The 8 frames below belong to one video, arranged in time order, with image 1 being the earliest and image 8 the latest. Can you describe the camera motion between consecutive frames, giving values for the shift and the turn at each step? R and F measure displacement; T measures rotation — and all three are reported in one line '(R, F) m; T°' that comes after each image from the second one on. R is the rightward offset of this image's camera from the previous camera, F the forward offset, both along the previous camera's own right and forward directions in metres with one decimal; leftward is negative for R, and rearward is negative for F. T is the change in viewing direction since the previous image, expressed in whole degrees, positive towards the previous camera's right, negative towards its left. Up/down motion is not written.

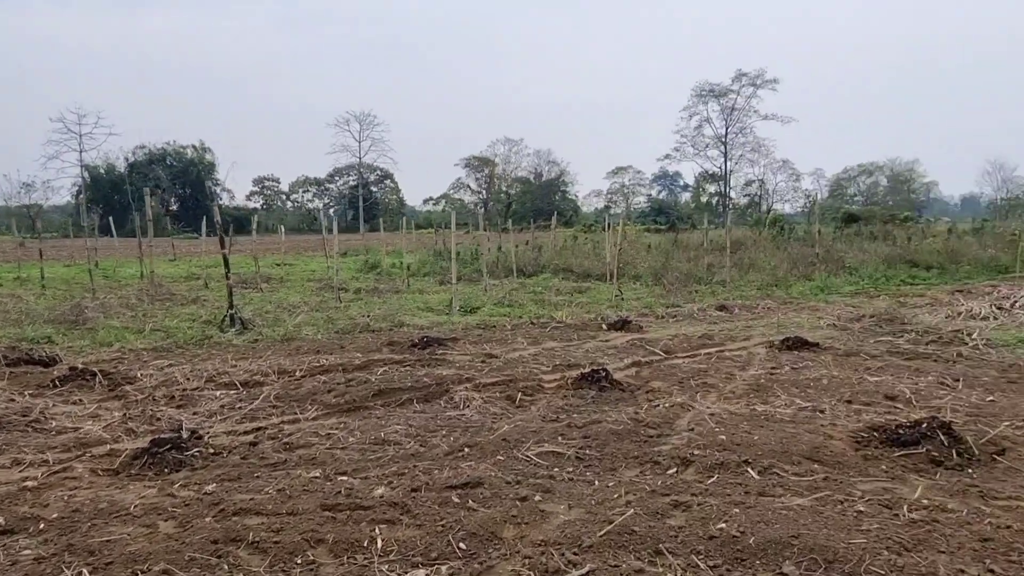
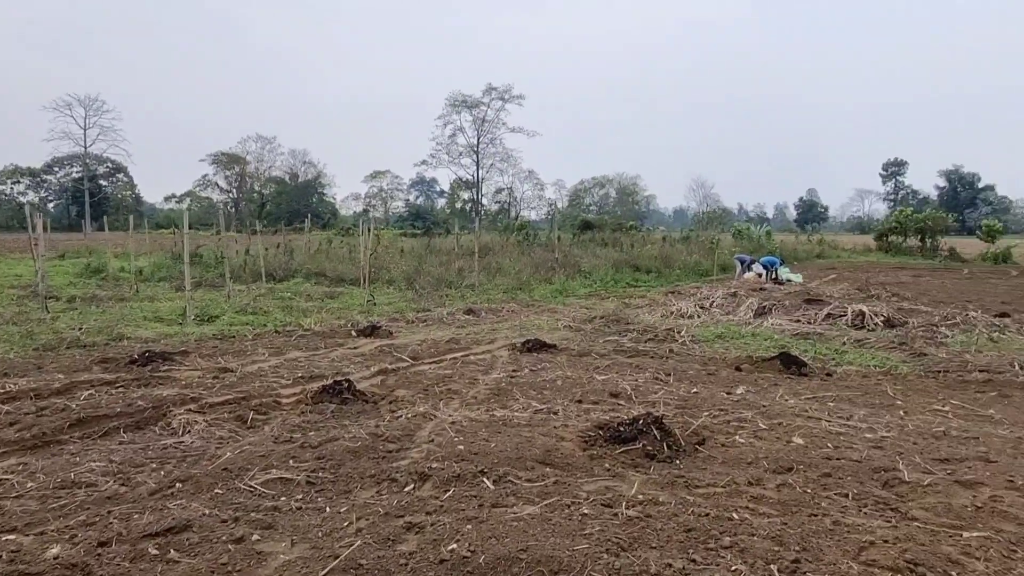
(+0.1, +0.2) m; +19°
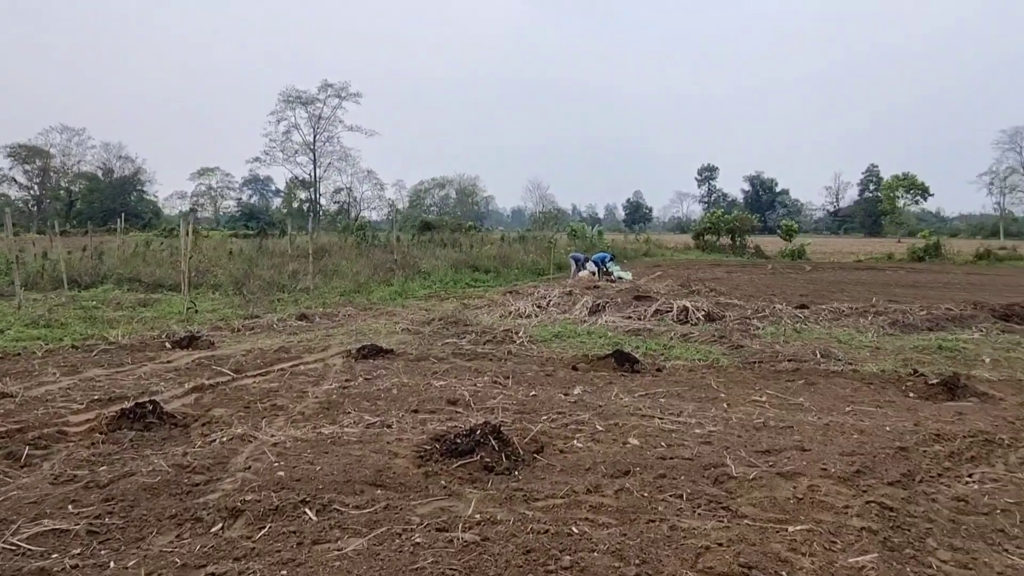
(+0.1, +0.2) m; +13°
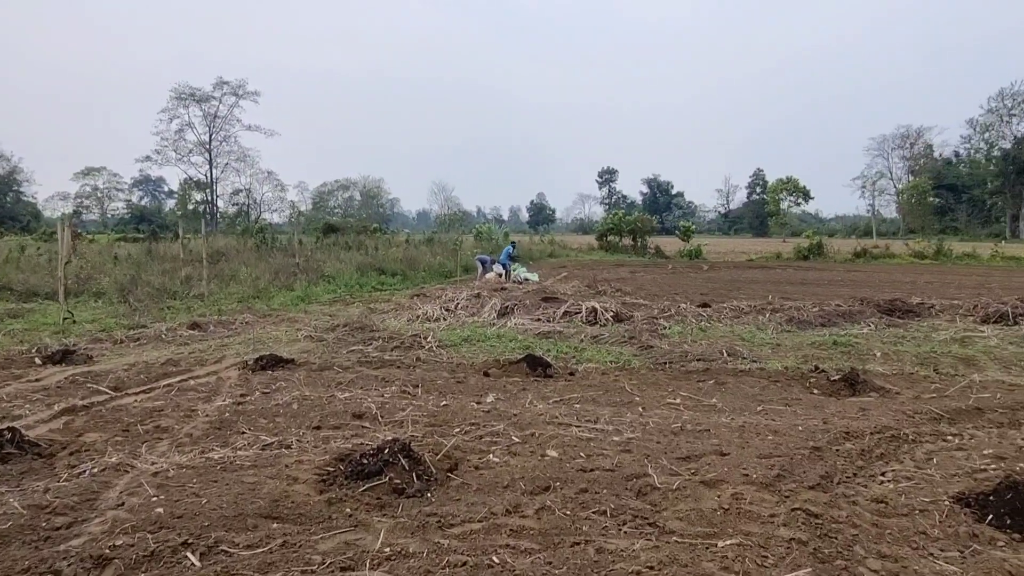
(0.0, +0.2) m; +7°
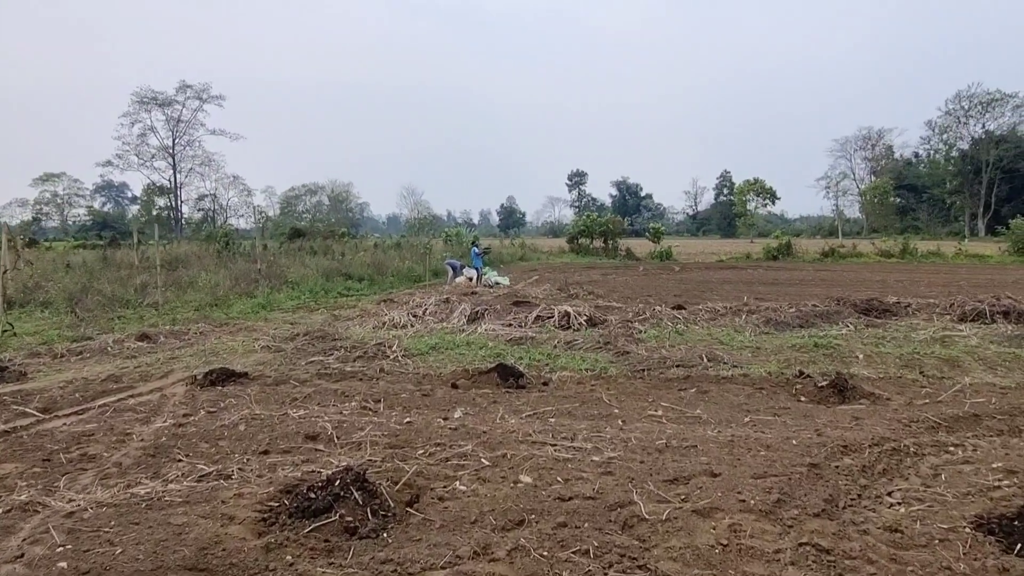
(0.0, +0.4) m; +2°
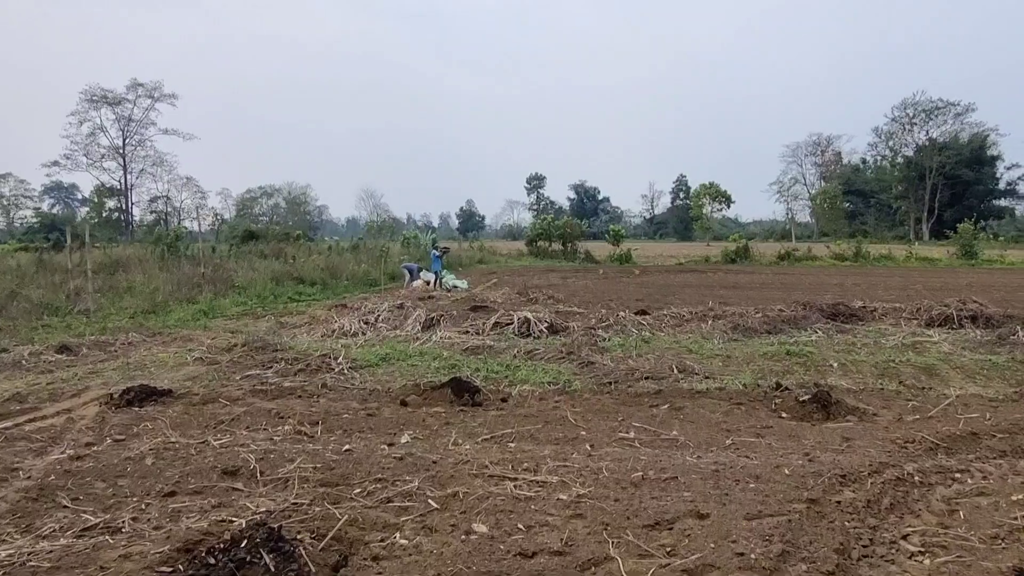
(0.0, +0.5) m; +3°
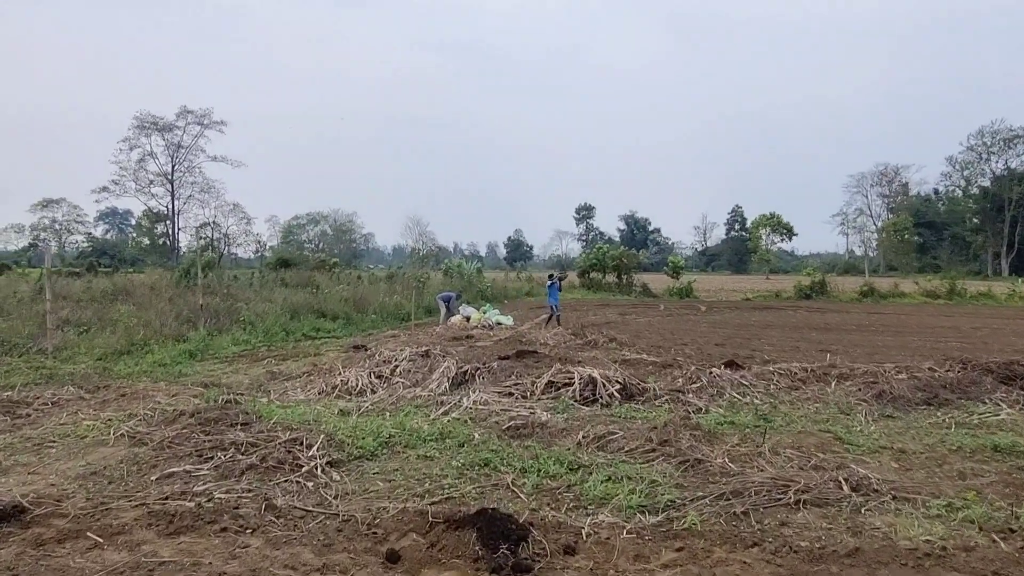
(-0.1, +2.2) m; -4°
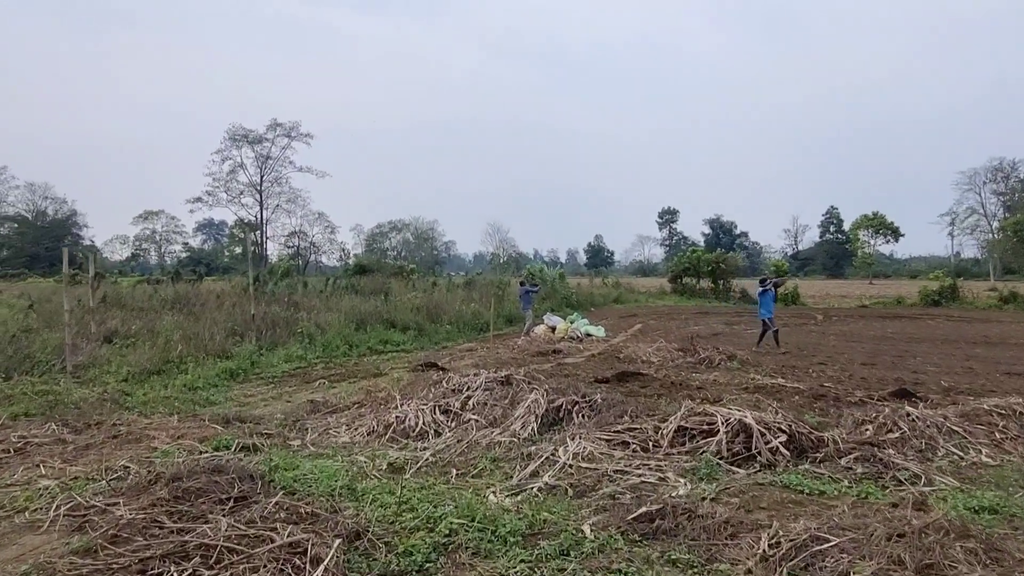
(-0.2, +1.8) m; -6°
